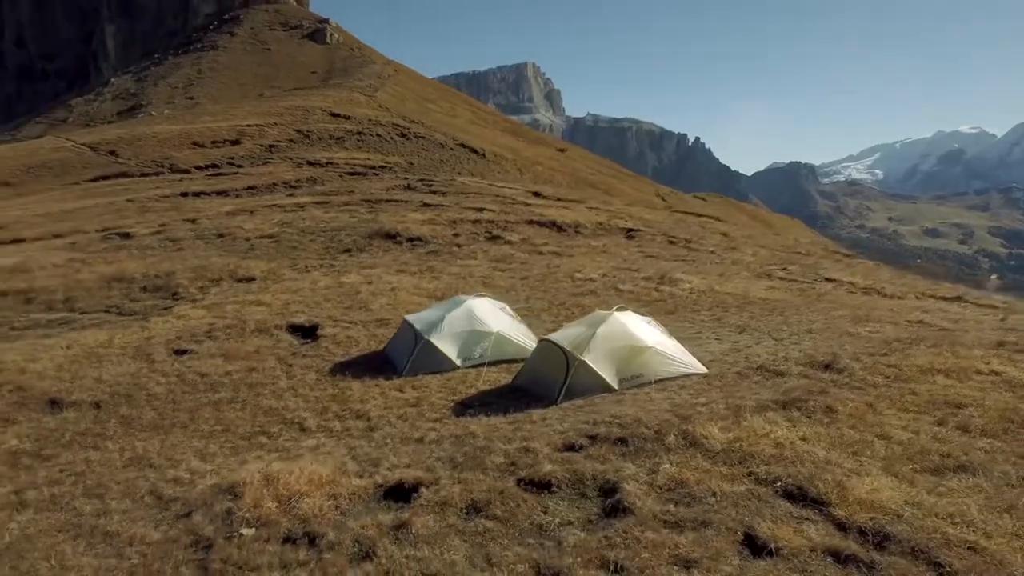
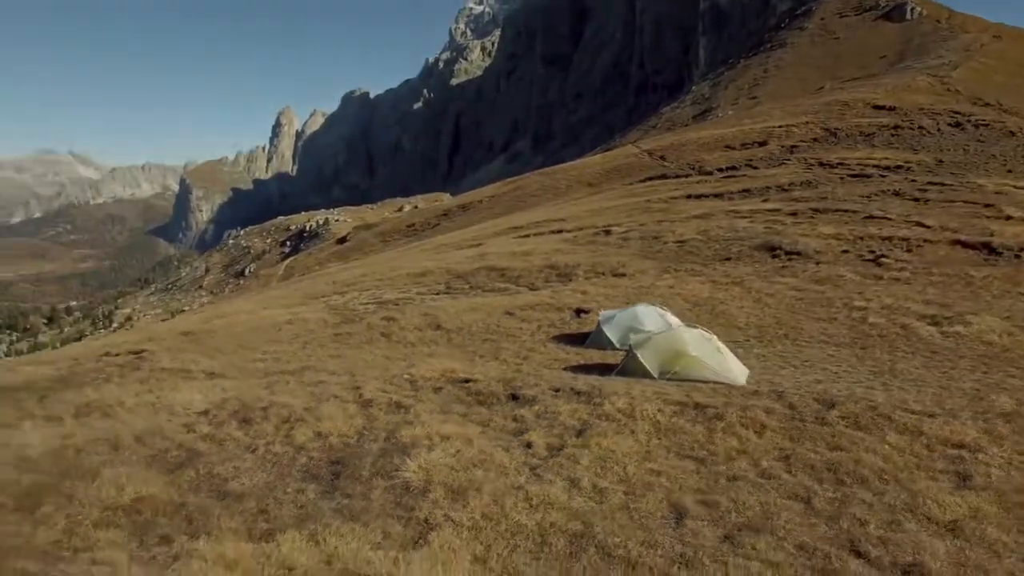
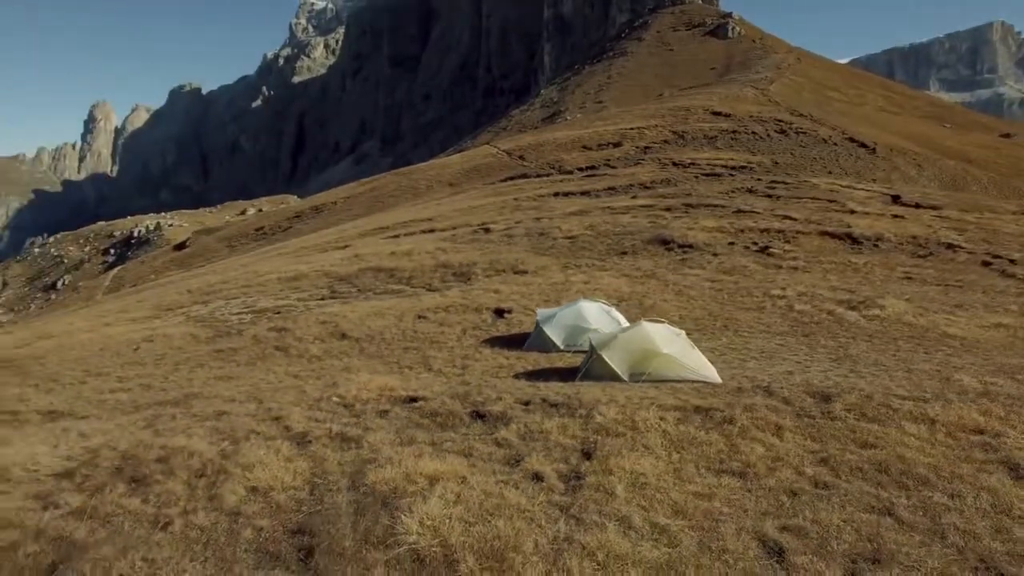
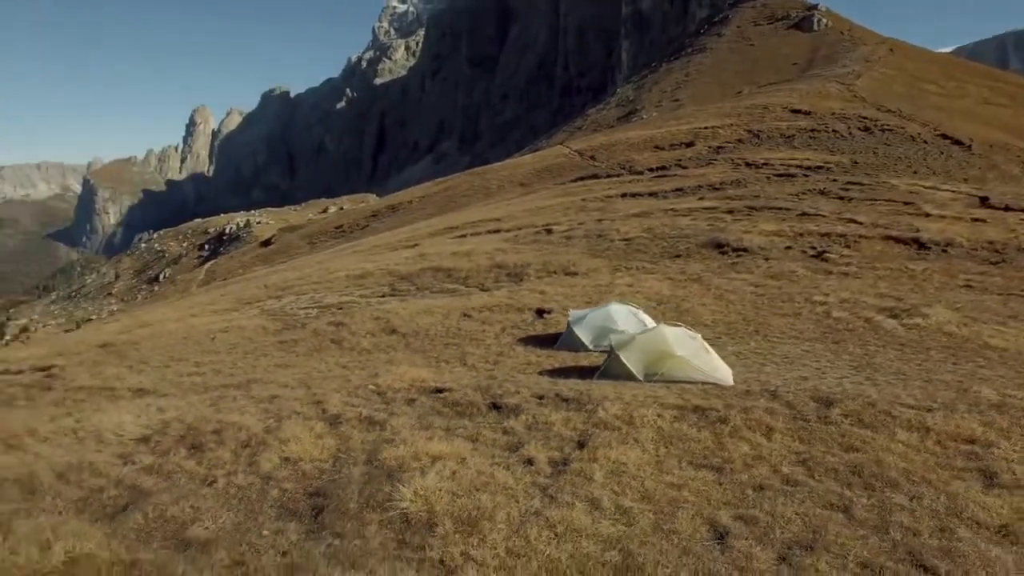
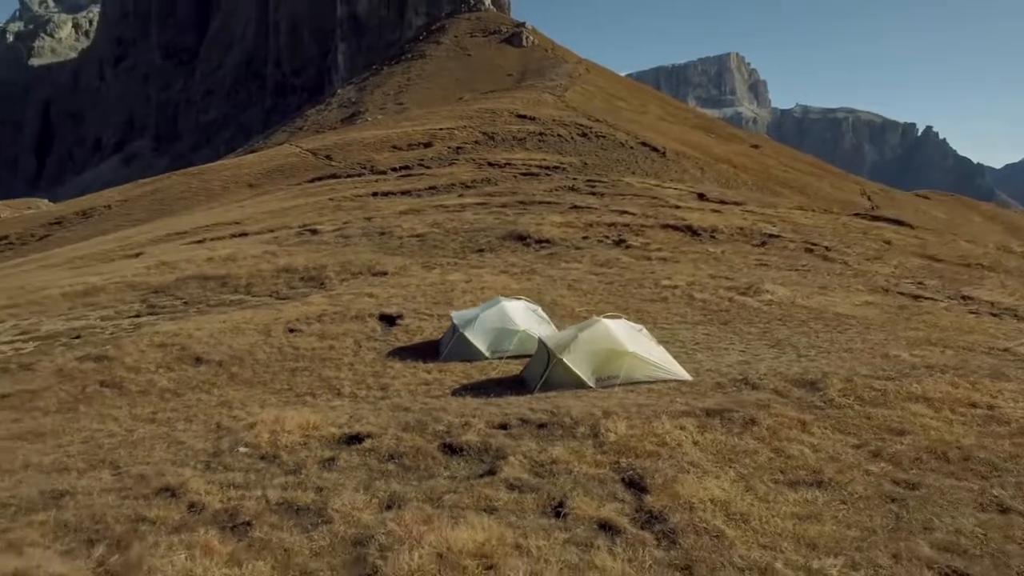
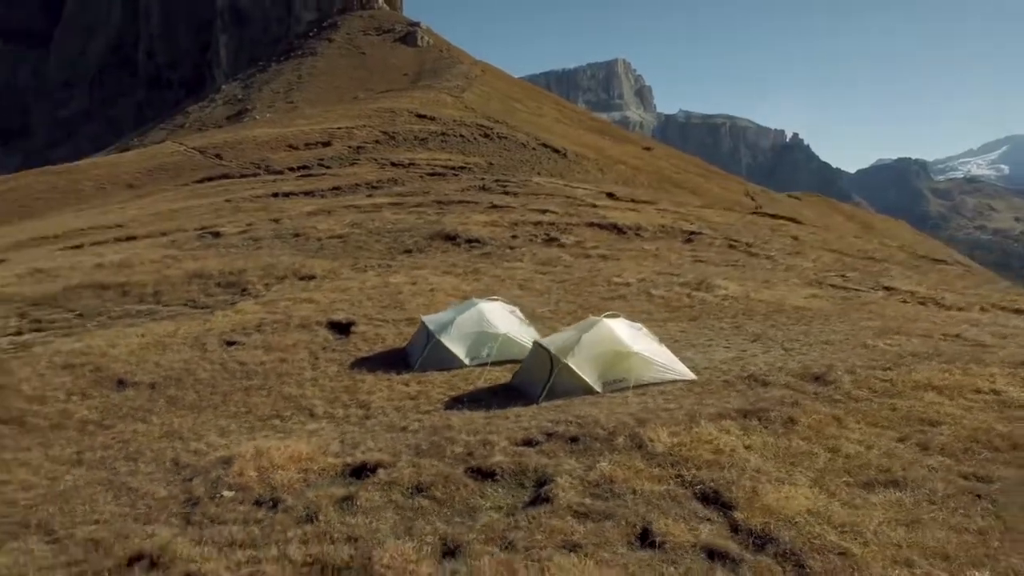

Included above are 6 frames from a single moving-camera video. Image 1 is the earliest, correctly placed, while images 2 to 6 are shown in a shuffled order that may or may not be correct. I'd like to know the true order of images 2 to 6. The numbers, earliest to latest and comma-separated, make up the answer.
6, 5, 3, 4, 2
